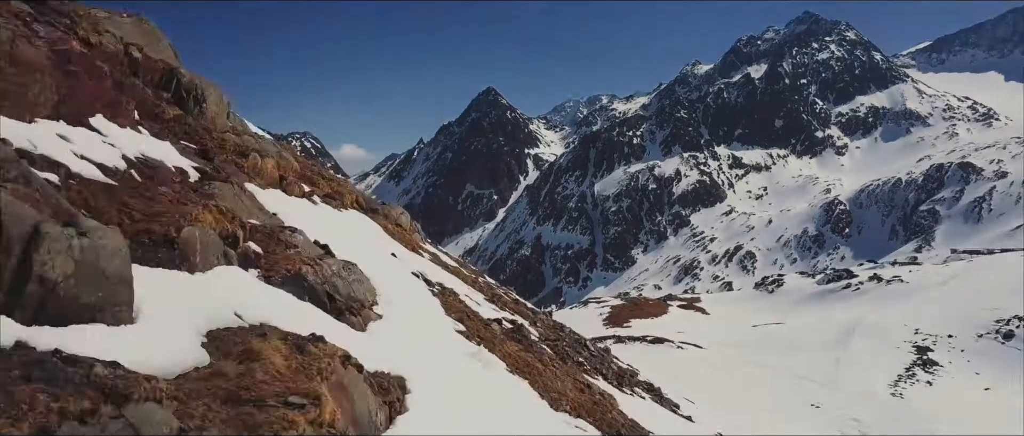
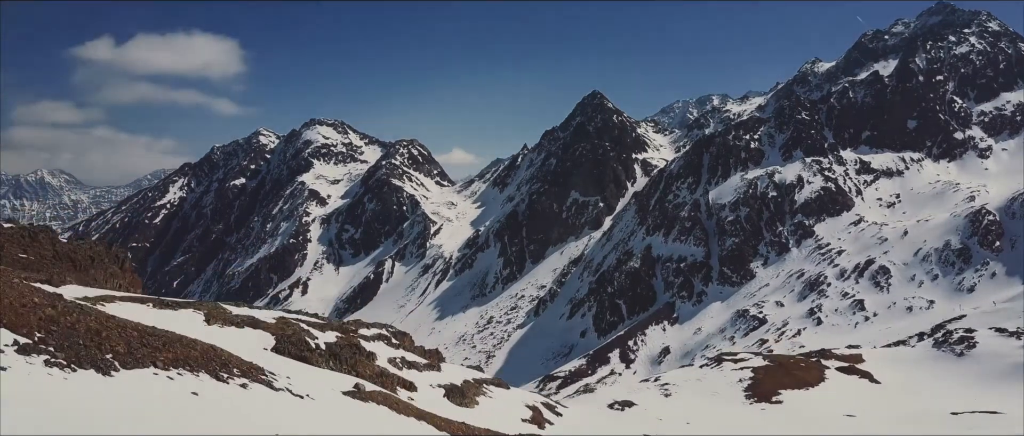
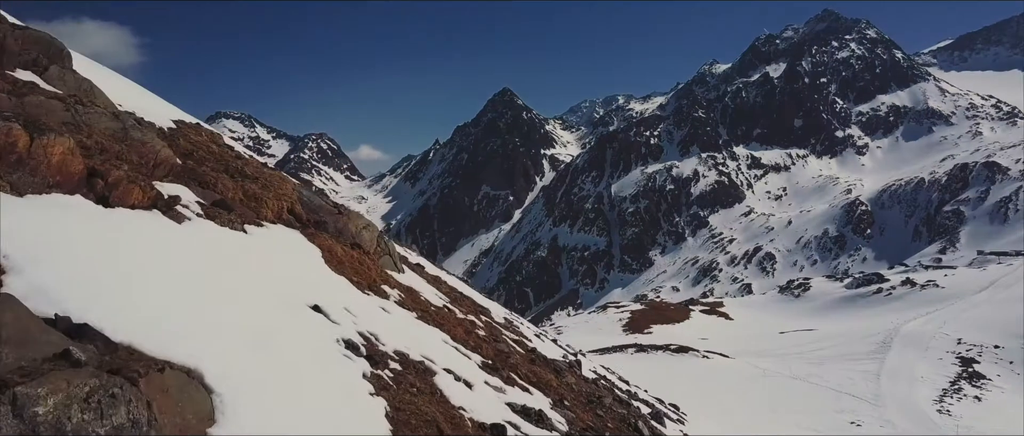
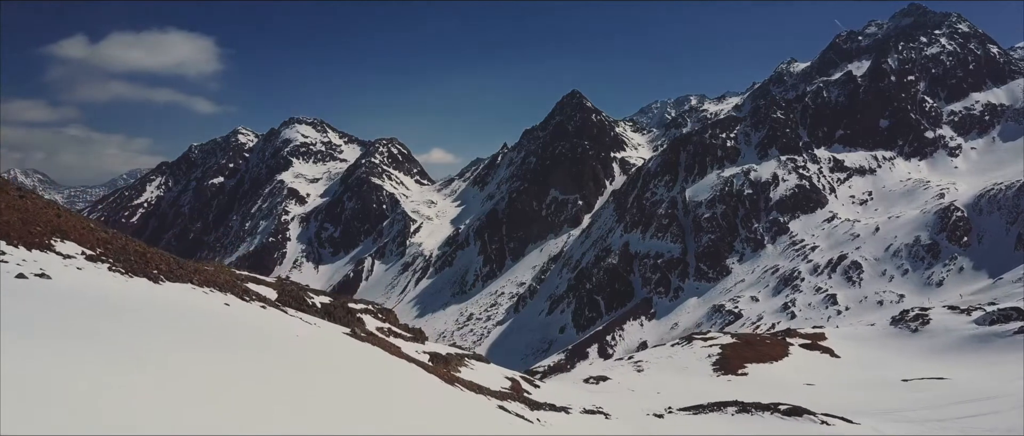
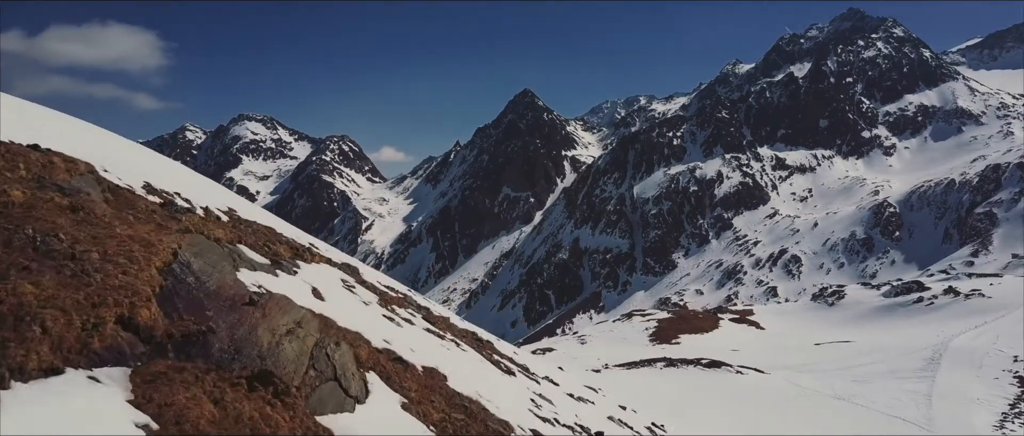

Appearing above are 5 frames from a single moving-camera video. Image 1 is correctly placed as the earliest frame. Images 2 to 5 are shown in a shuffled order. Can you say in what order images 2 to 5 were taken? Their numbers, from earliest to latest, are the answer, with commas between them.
3, 5, 4, 2
